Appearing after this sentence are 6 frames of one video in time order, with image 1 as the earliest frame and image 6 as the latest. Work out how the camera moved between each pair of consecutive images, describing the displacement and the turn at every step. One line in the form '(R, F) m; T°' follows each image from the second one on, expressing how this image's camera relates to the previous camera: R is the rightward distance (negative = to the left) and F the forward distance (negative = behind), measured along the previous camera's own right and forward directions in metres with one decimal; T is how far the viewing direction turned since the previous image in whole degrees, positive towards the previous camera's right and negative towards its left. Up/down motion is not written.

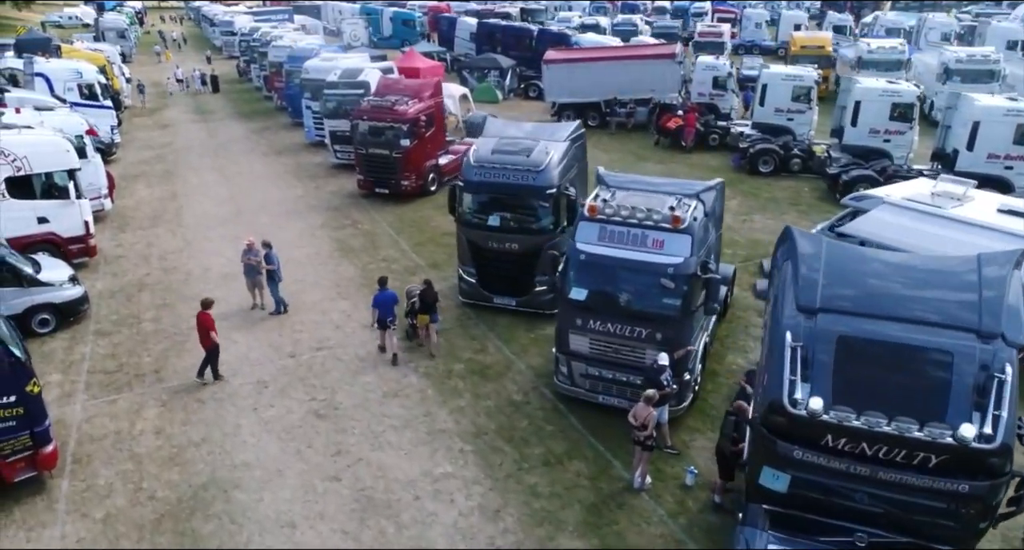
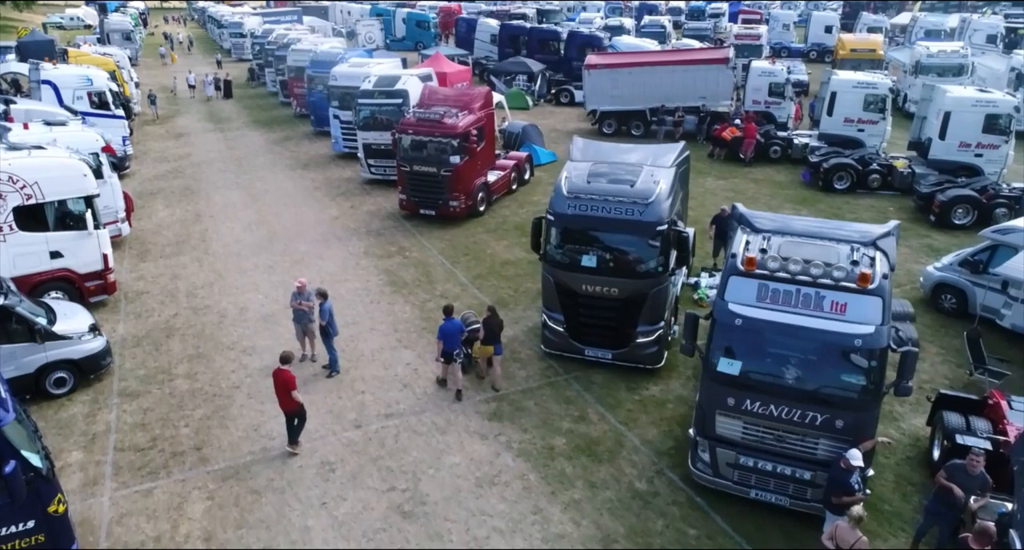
(-1.6, +2.0) m; 0°
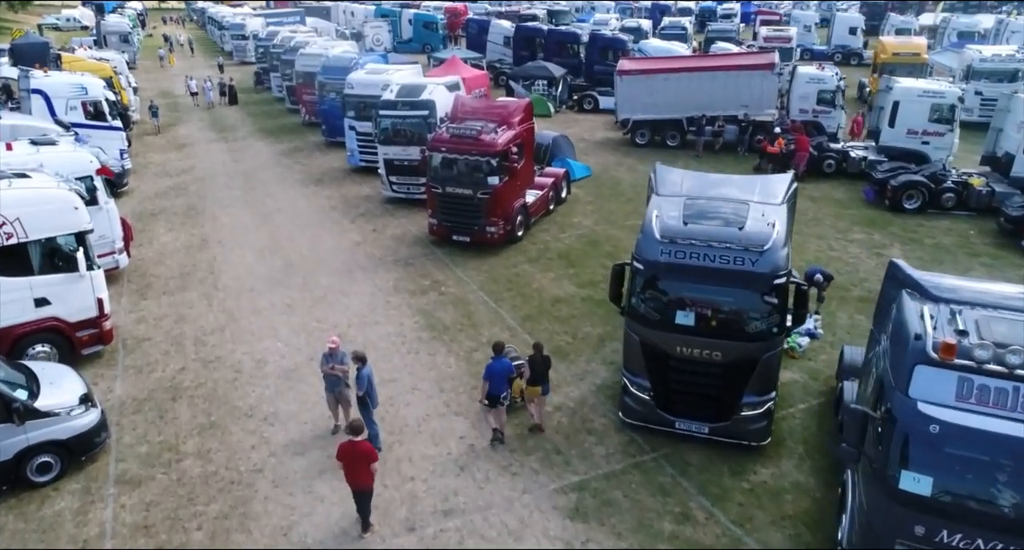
(-1.1, +2.0) m; 0°
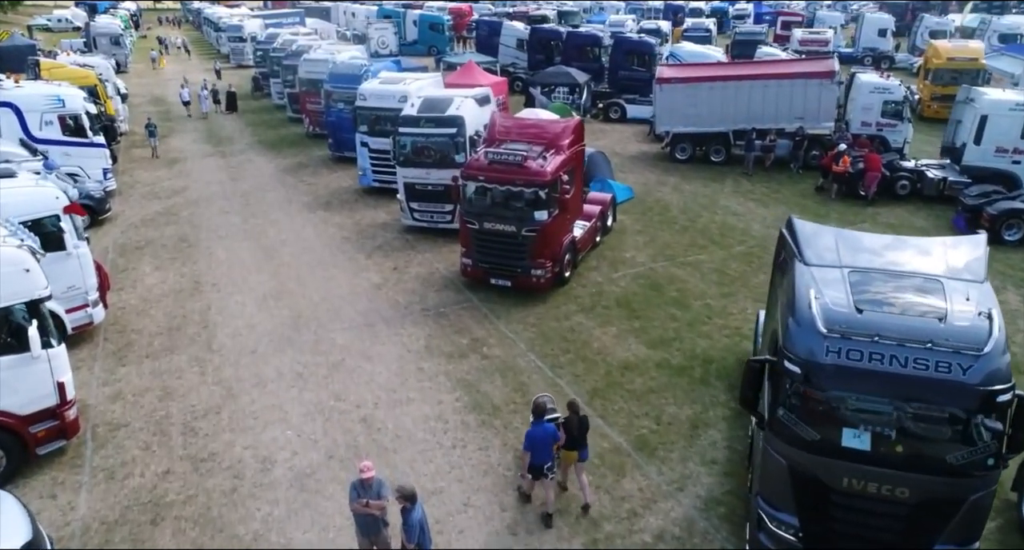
(-1.1, +2.6) m; 0°
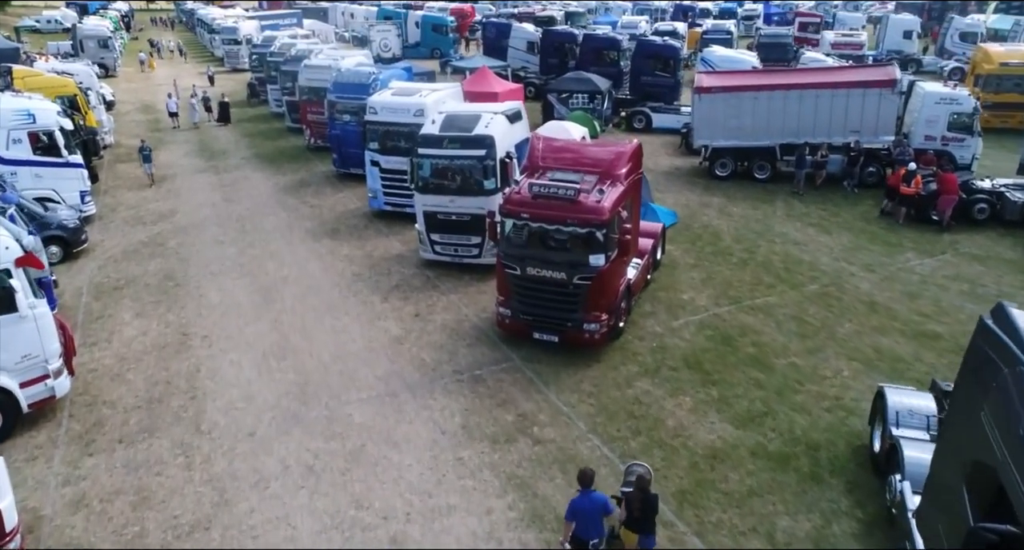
(-0.9, +2.3) m; 0°
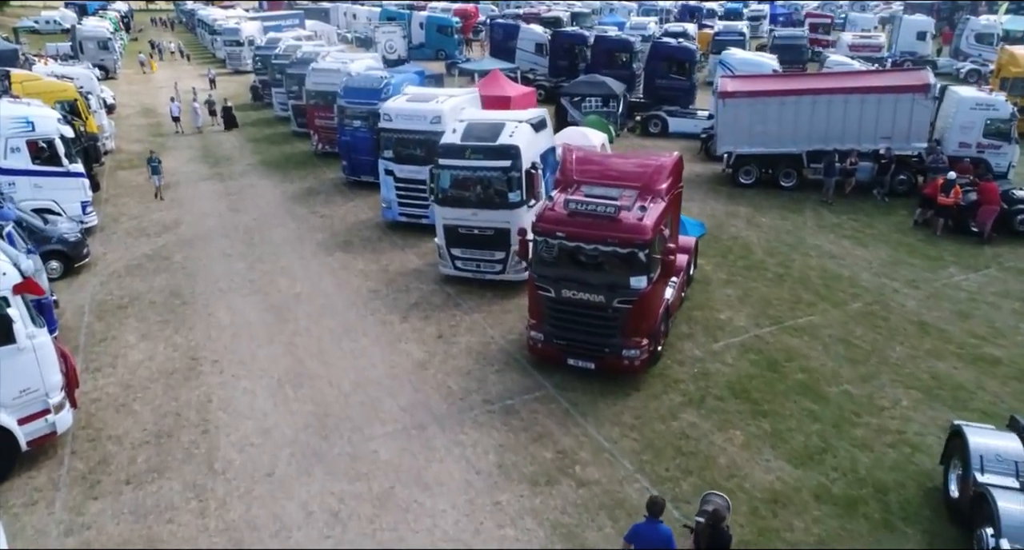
(-0.6, +0.8) m; 0°
